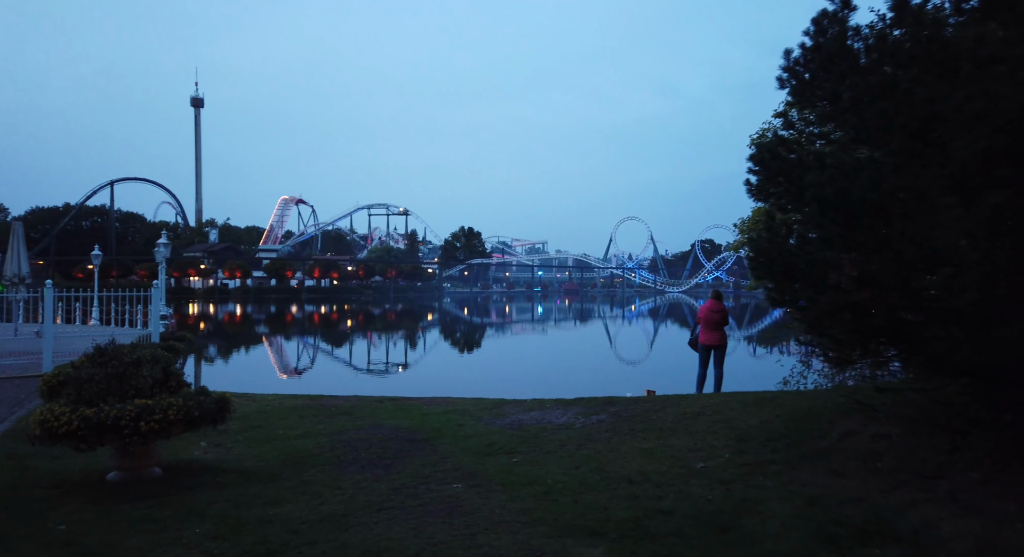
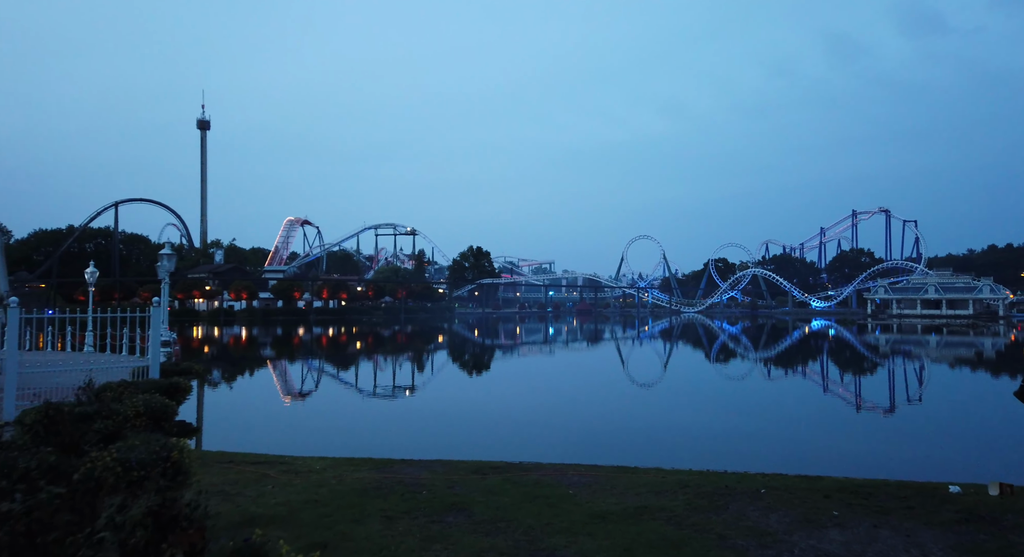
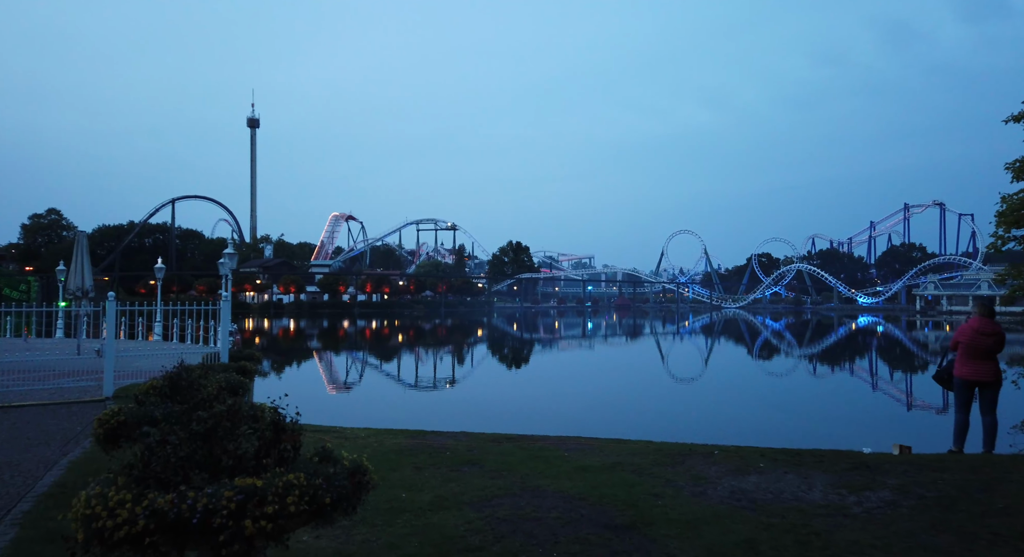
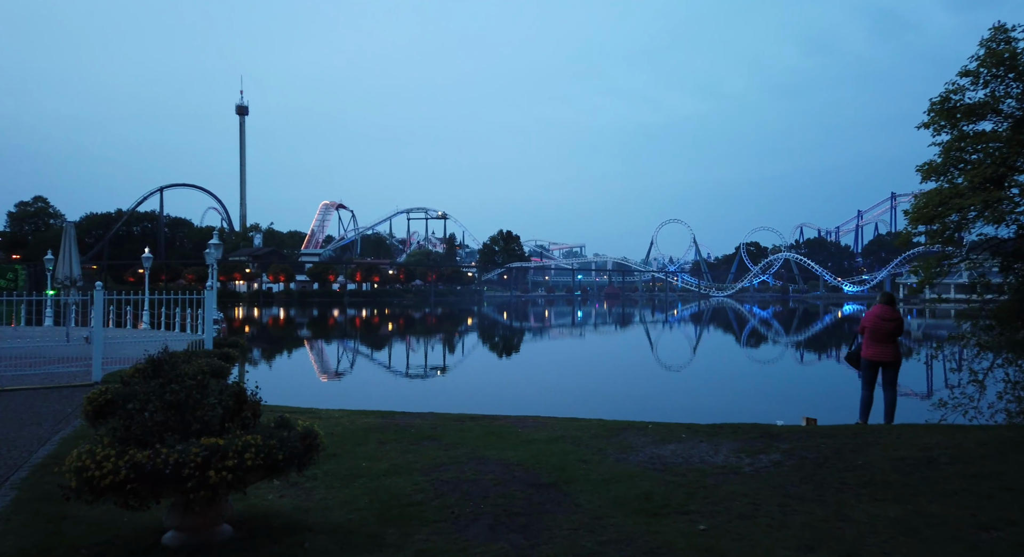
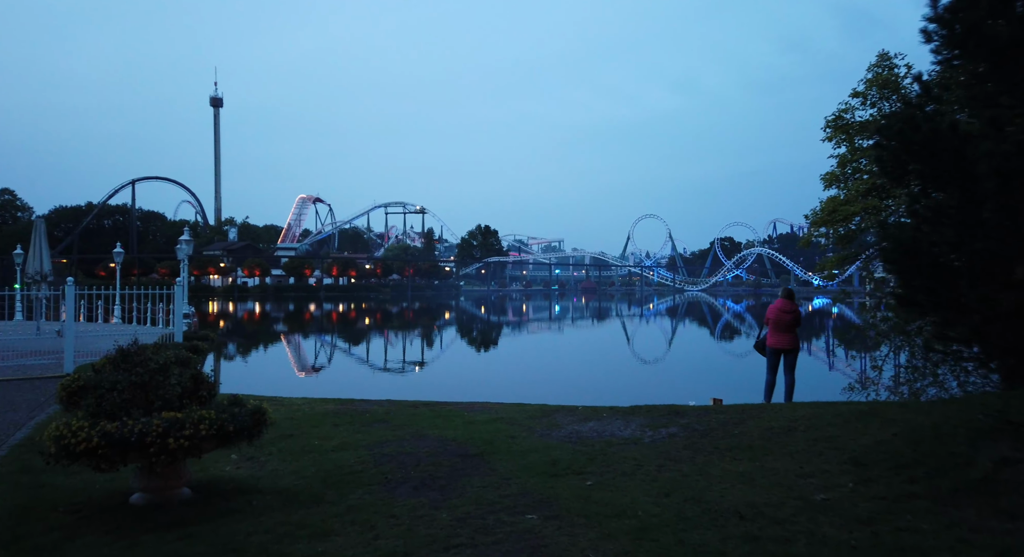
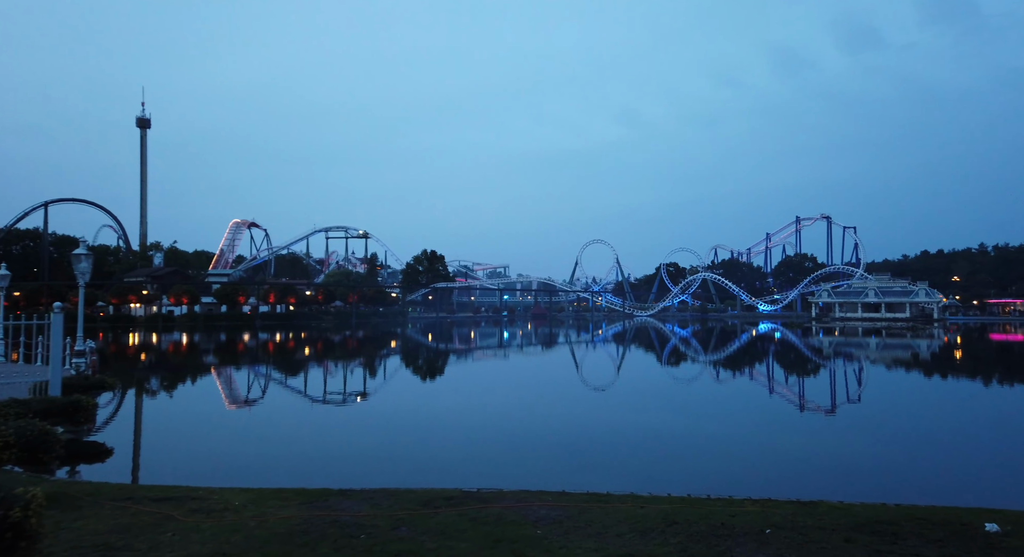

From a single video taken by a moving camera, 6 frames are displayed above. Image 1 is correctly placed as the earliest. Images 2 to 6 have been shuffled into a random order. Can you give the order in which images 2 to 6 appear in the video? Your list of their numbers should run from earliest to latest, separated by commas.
5, 4, 3, 2, 6
